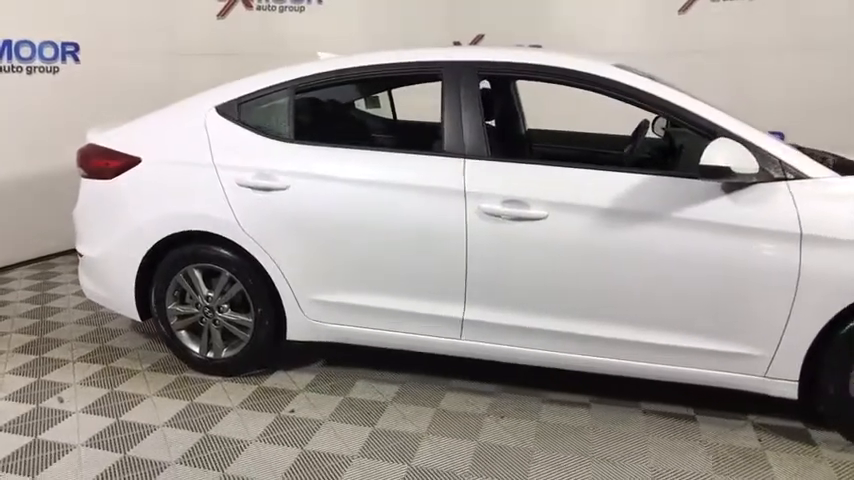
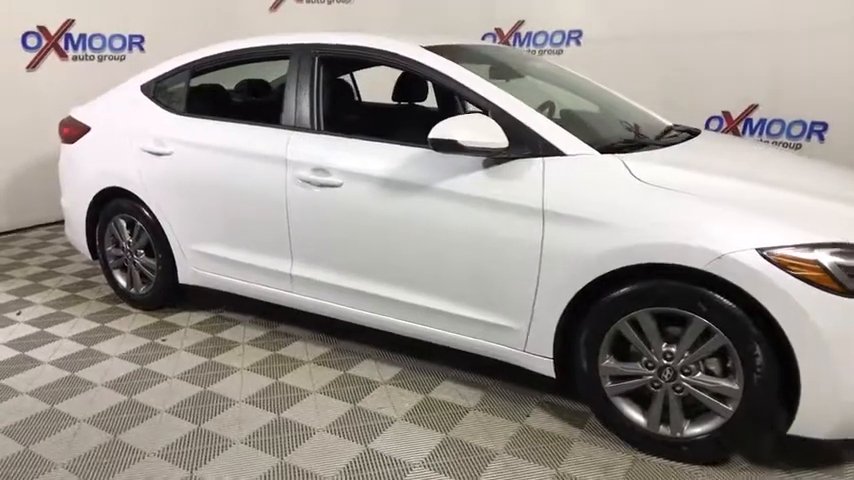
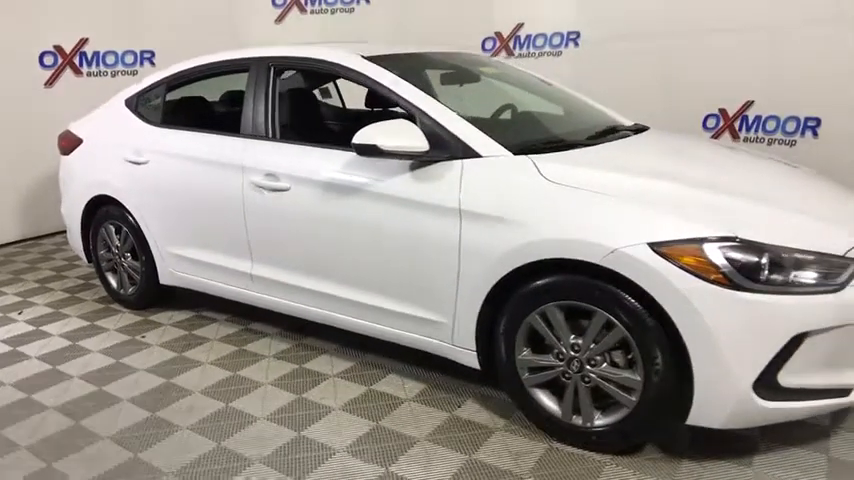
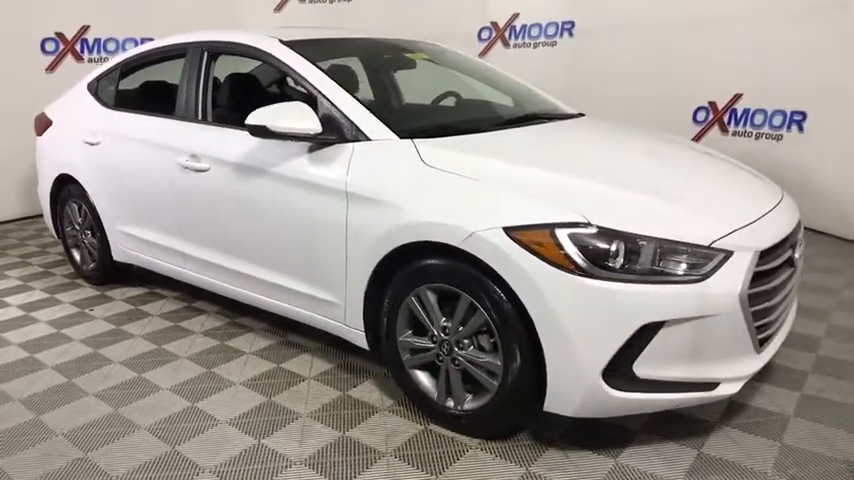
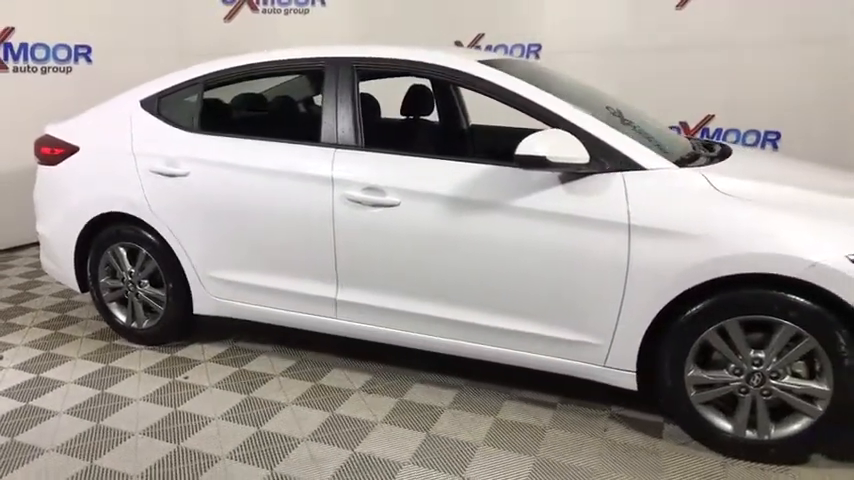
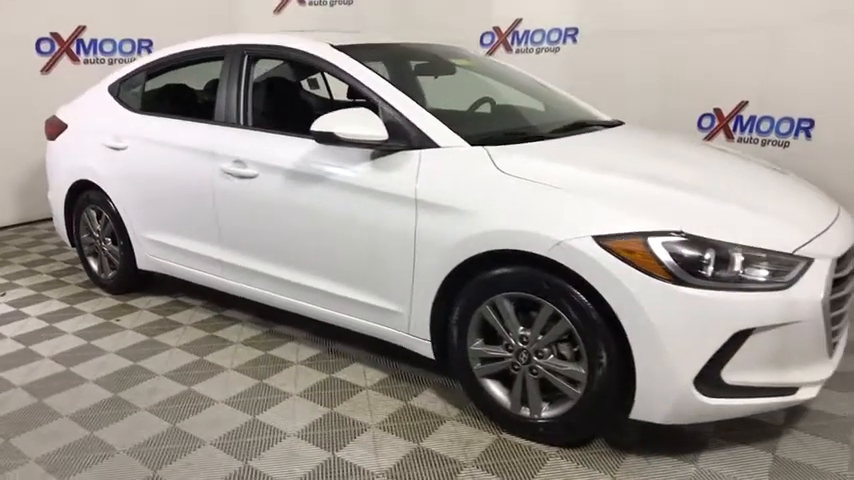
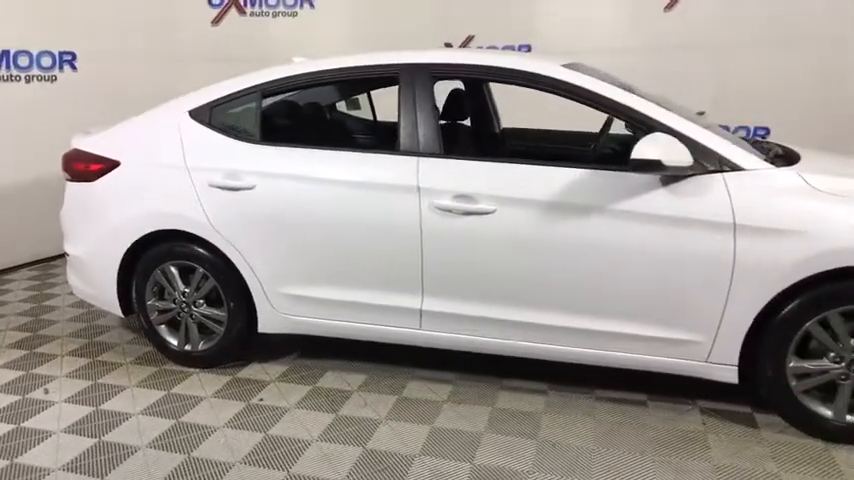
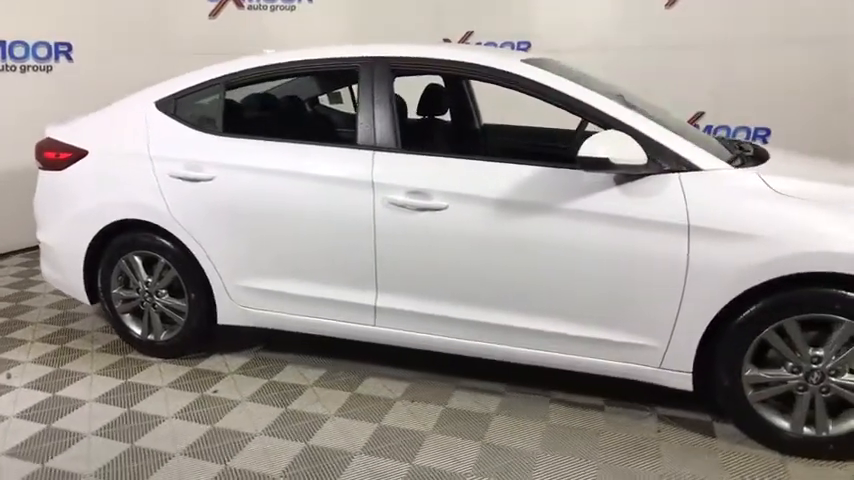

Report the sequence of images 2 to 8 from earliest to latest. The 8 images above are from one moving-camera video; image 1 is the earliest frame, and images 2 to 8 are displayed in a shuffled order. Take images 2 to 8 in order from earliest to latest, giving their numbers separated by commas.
7, 8, 5, 2, 3, 6, 4
